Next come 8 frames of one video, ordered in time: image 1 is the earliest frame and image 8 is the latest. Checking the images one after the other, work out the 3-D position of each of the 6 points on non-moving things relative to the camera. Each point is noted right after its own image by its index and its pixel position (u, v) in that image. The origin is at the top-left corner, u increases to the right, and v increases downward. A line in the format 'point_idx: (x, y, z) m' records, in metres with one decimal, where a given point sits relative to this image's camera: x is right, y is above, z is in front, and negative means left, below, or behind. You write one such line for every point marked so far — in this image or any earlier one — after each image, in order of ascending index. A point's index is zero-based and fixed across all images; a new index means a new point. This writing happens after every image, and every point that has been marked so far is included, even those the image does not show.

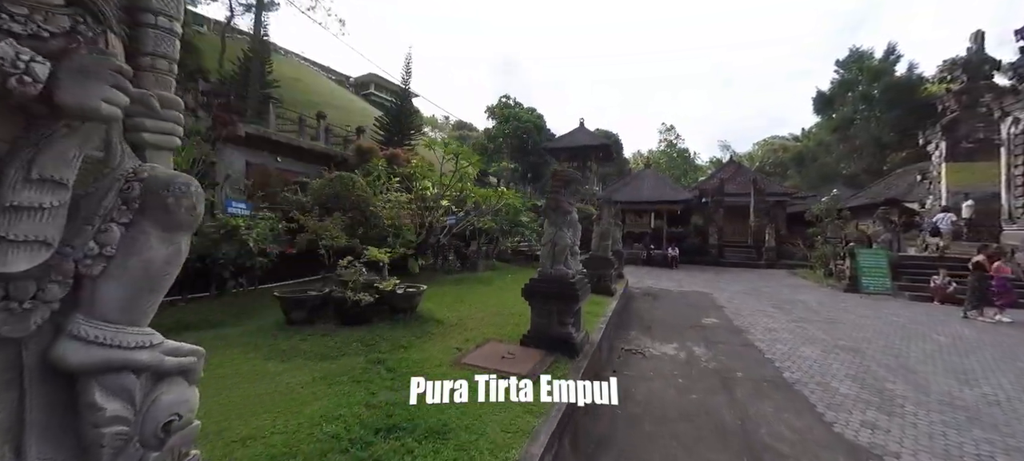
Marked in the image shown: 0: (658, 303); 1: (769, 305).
0: (+3.5, -1.7, +9.0) m
1: (+6.2, -1.8, +9.1) m
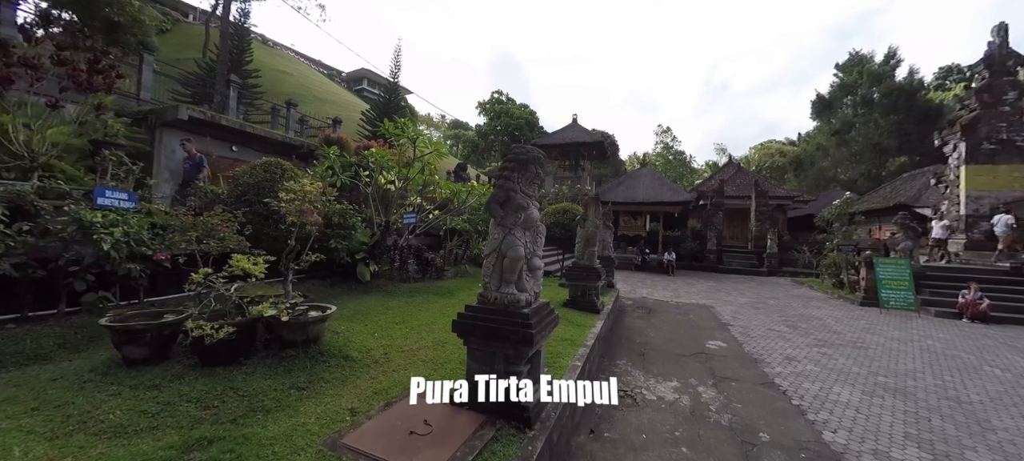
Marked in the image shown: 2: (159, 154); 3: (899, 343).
0: (+2.9, -1.8, +7.6) m
1: (+5.6, -1.9, +7.8) m
2: (-9.7, +2.1, +10.2) m
3: (+7.1, -2.1, +6.9) m
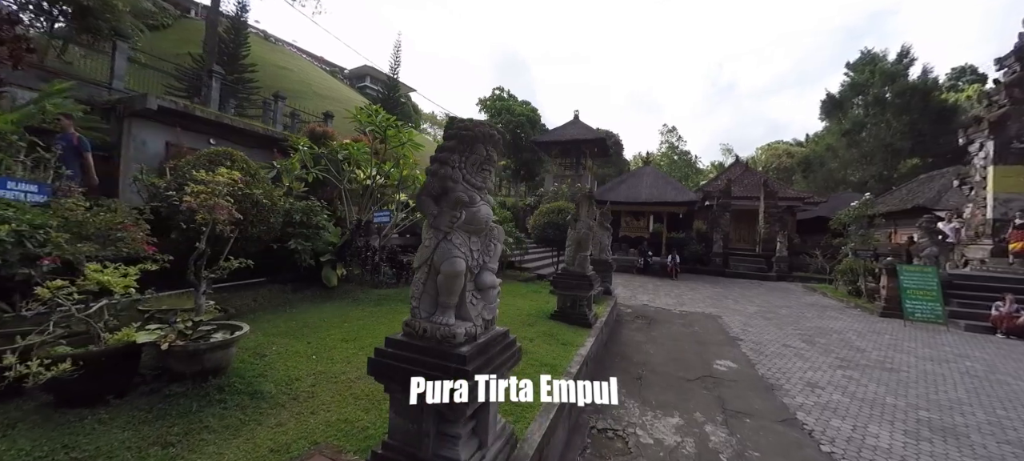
0: (+2.6, -1.8, +6.9) m
1: (+5.3, -2.0, +7.0) m
2: (-9.9, +2.2, +9.6) m
3: (+6.8, -2.2, +6.0) m
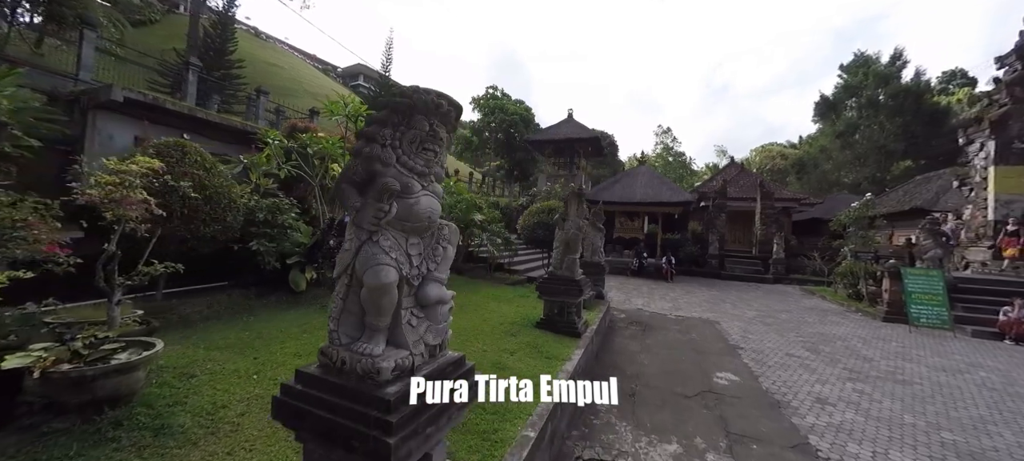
0: (+2.4, -1.9, +6.4) m
1: (+5.0, -2.0, +6.5) m
2: (-10.2, +2.2, +9.0) m
3: (+6.6, -2.2, +5.6) m
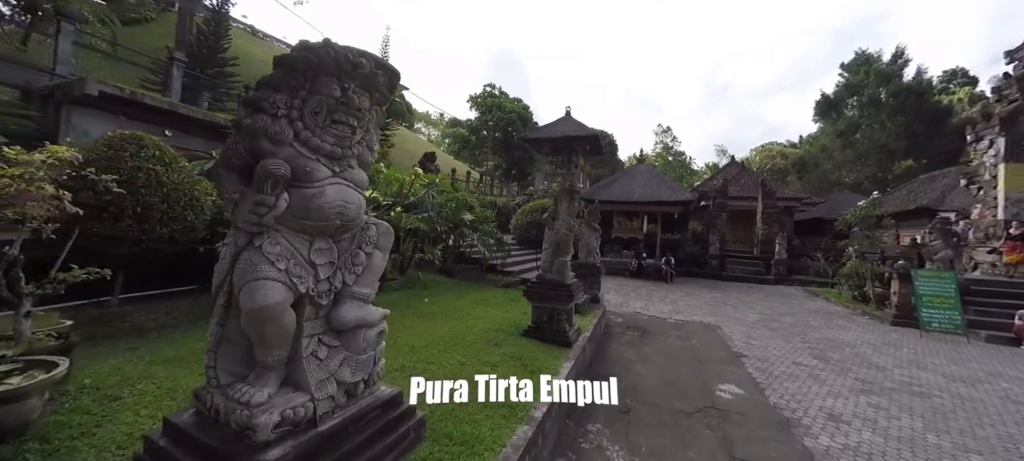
0: (+2.2, -1.9, +6.0) m
1: (+4.9, -2.0, +6.2) m
2: (-10.4, +2.2, +8.6) m
3: (+6.4, -2.2, +5.2) m
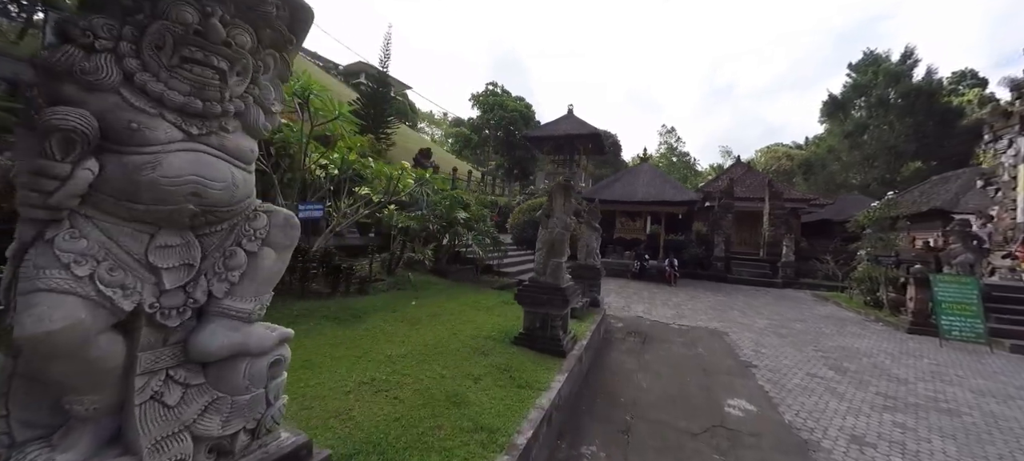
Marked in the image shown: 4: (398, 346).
0: (+2.1, -1.9, +5.6) m
1: (+4.7, -2.0, +5.7) m
2: (-10.4, +2.3, +8.3) m
3: (+6.3, -2.2, +4.8) m
4: (-1.2, -1.2, +3.9) m
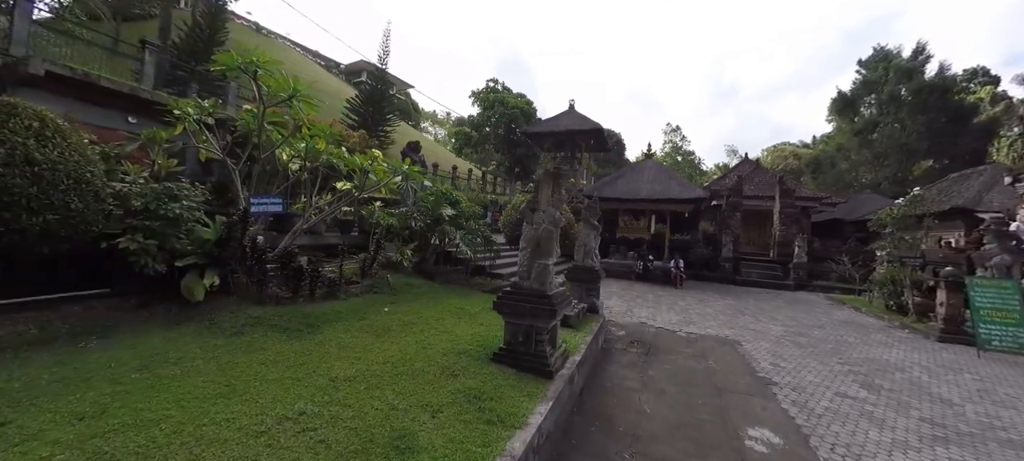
0: (+1.9, -1.8, +4.9) m
1: (+4.5, -2.0, +5.0) m
2: (-10.6, +2.3, +7.7) m
3: (+6.1, -2.2, +4.1) m
4: (-1.4, -1.2, +3.2) m
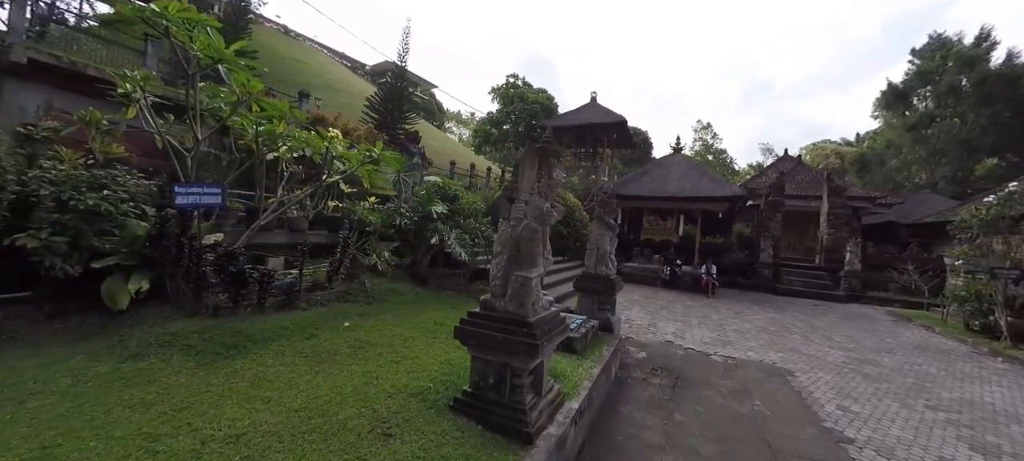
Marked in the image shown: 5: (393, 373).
0: (+1.7, -1.8, +3.8) m
1: (+4.4, -2.0, +3.7) m
2: (-10.5, +2.4, +7.4) m
3: (+5.9, -2.2, +2.7) m
4: (-1.6, -1.2, +2.3) m
5: (-1.0, -1.2, +3.1) m
